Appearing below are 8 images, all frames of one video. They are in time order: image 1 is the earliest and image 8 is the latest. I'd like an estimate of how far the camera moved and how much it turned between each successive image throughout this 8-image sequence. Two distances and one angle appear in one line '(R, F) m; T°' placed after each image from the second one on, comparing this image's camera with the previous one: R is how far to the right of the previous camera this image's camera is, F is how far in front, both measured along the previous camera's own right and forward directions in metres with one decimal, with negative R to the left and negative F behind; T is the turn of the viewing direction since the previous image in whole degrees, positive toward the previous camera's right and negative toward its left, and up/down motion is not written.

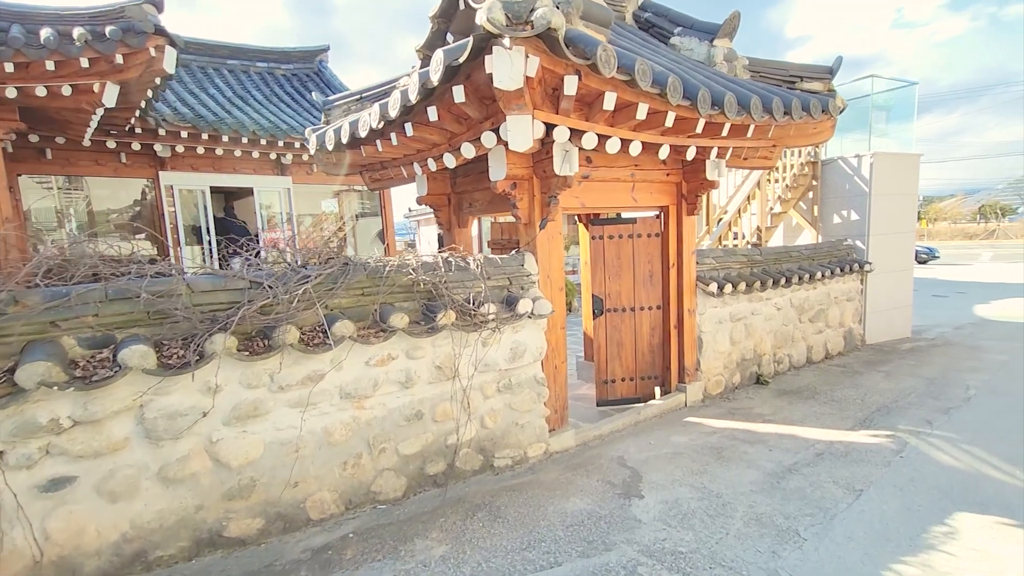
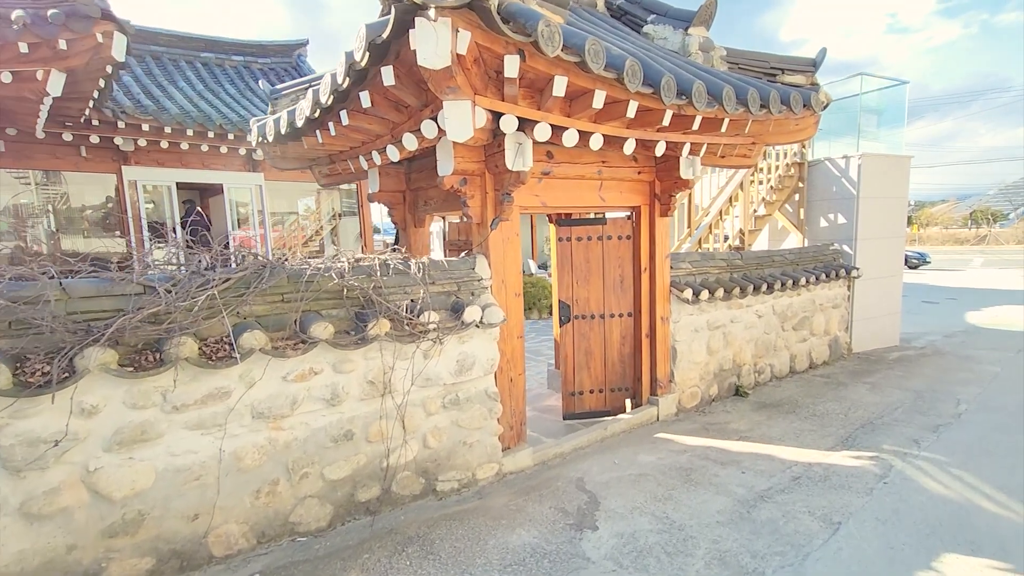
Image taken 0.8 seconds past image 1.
(+0.3, +0.3) m; +1°
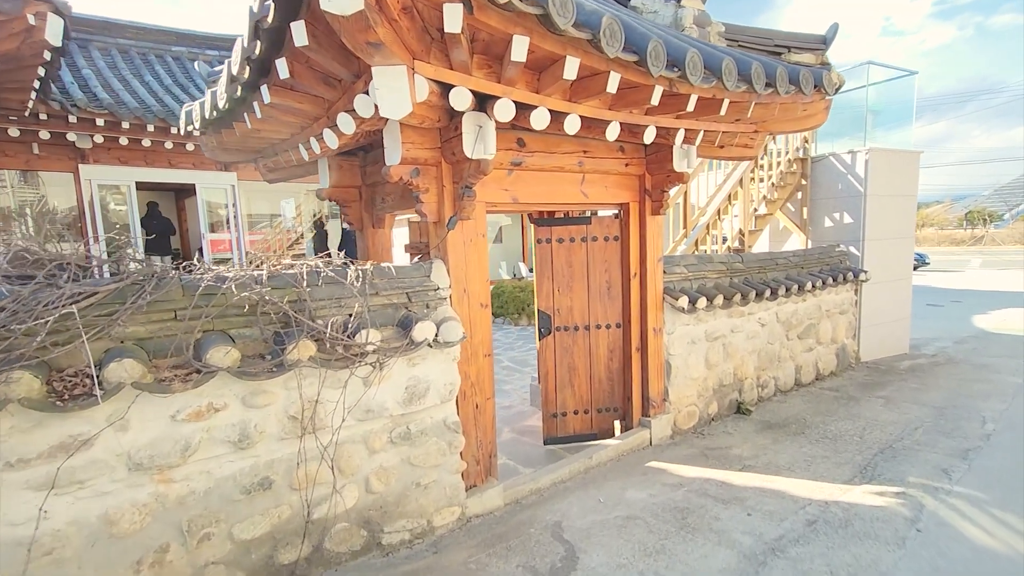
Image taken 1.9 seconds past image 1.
(+0.2, +0.5) m; 0°
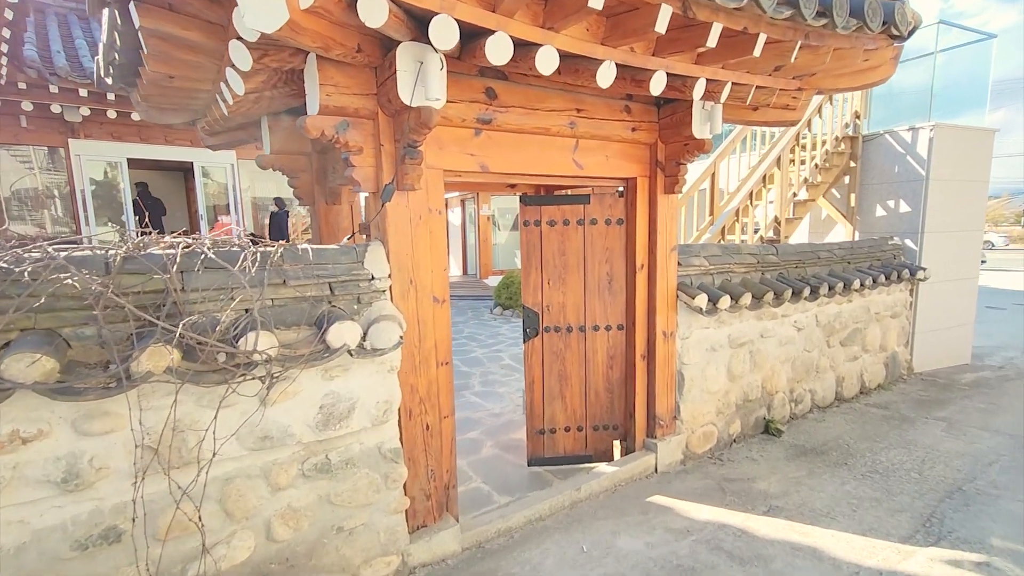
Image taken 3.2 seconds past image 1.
(+0.3, +0.7) m; -3°
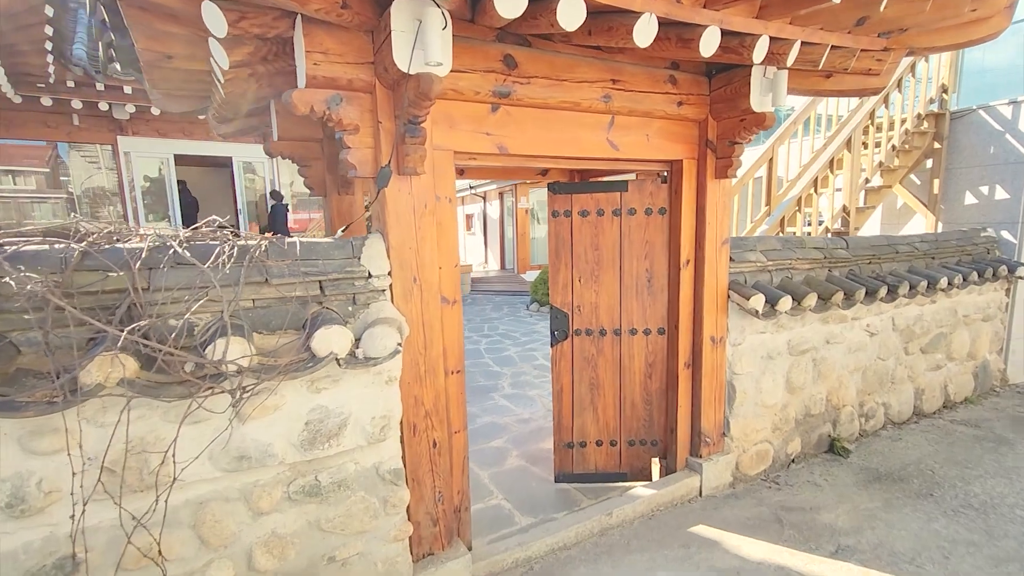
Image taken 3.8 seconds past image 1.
(+0.1, +0.3) m; -5°
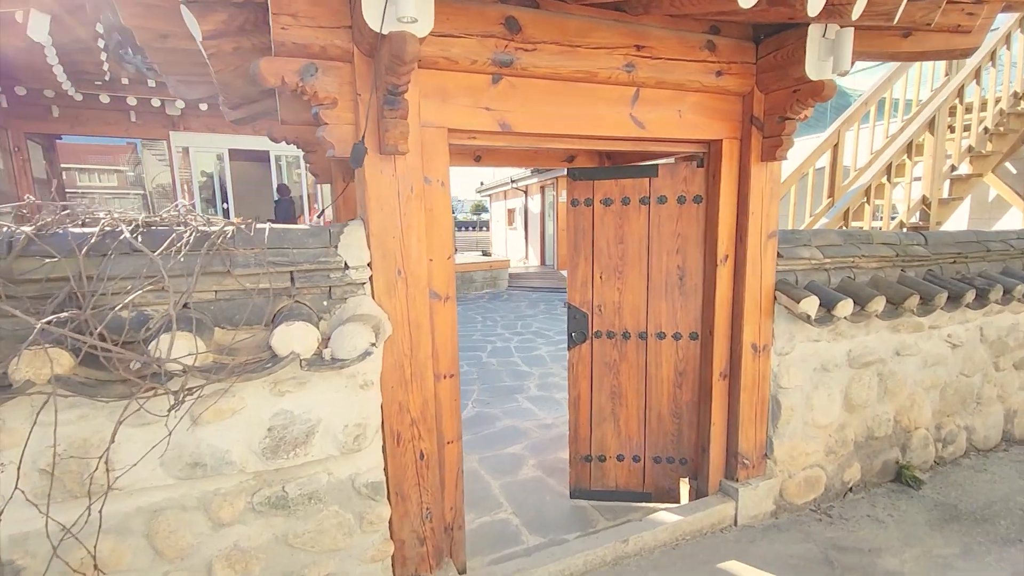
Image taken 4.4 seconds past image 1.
(+0.2, +0.3) m; -6°
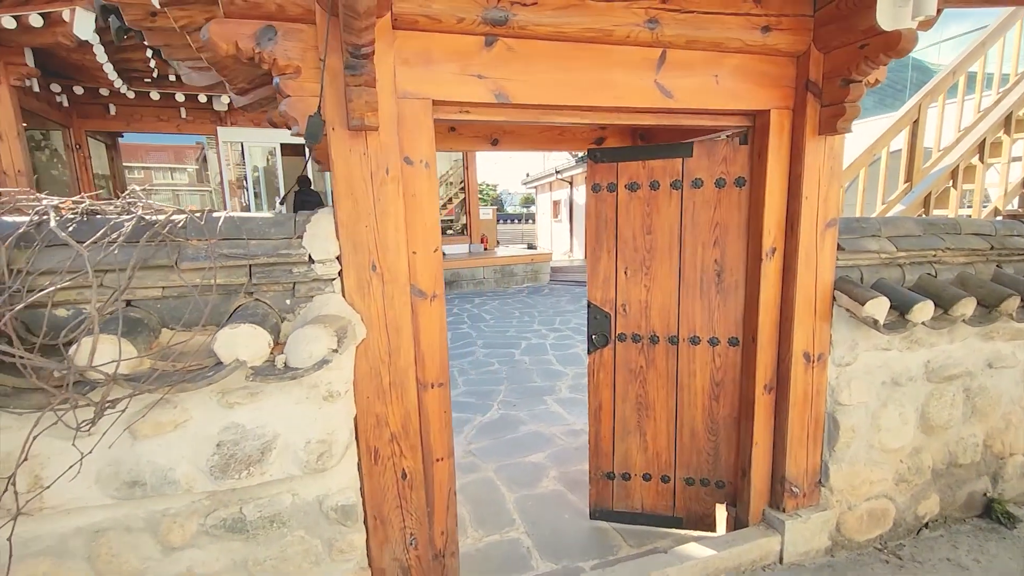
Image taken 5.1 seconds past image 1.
(+0.2, +0.3) m; -6°
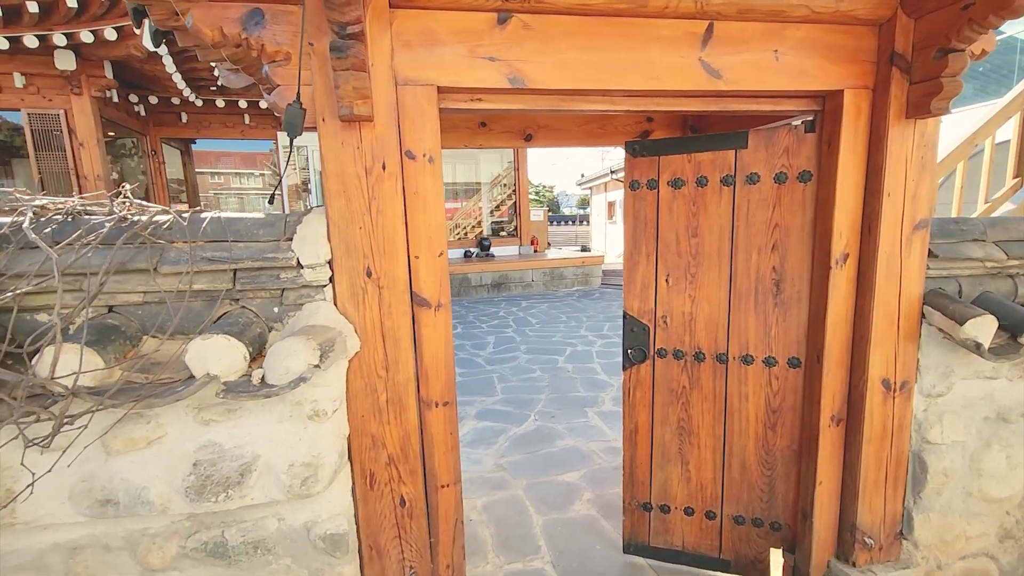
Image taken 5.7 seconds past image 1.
(+0.1, +0.2) m; -7°
